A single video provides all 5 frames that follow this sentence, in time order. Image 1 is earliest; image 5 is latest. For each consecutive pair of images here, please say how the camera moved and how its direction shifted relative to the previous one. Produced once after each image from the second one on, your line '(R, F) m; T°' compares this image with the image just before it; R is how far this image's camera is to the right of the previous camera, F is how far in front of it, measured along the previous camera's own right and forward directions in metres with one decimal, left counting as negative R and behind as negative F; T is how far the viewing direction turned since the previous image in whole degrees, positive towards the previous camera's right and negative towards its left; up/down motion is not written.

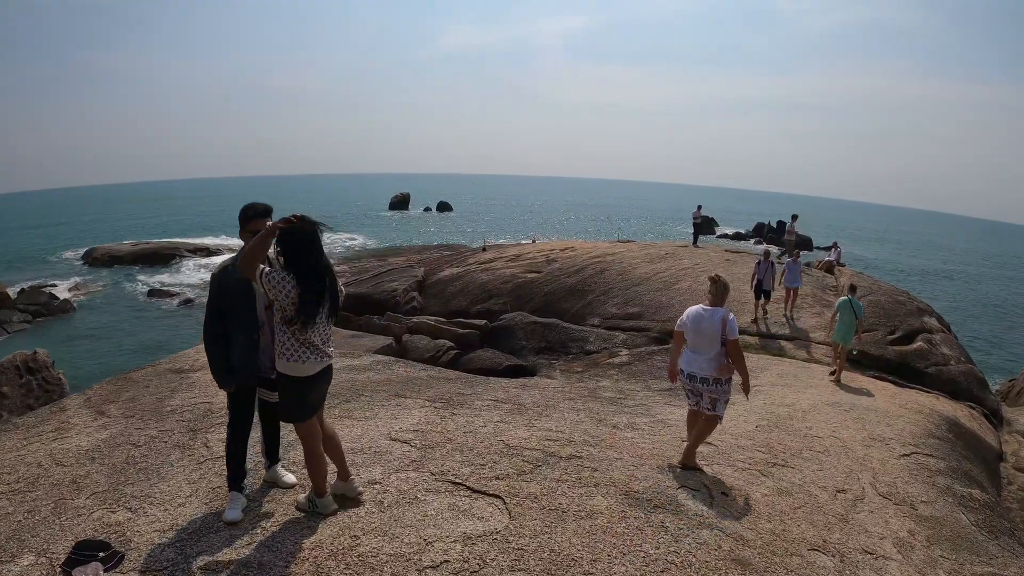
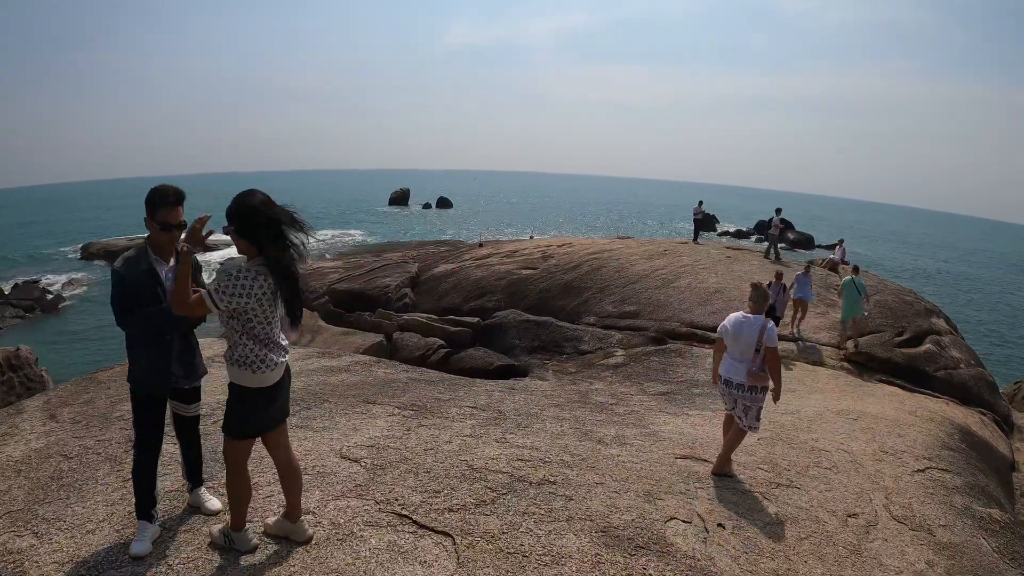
(+0.3, +0.6) m; 0°
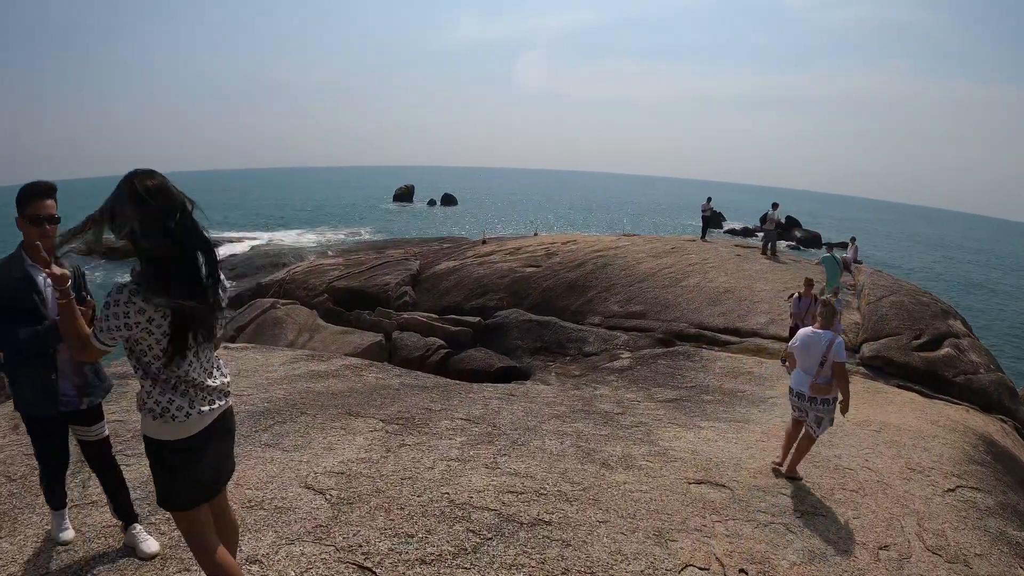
(+0.1, +0.6) m; -1°
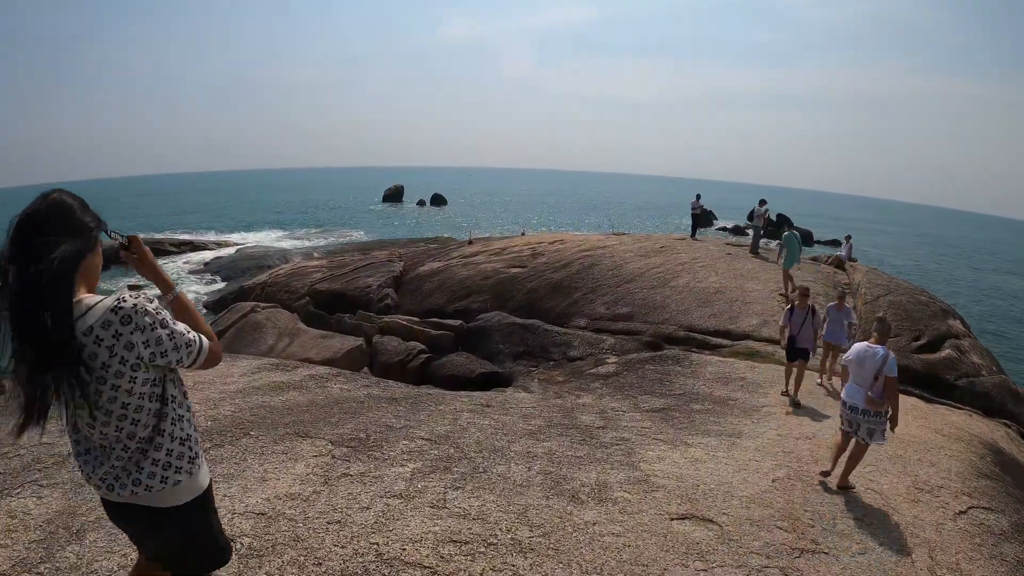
(+0.3, +0.7) m; +1°
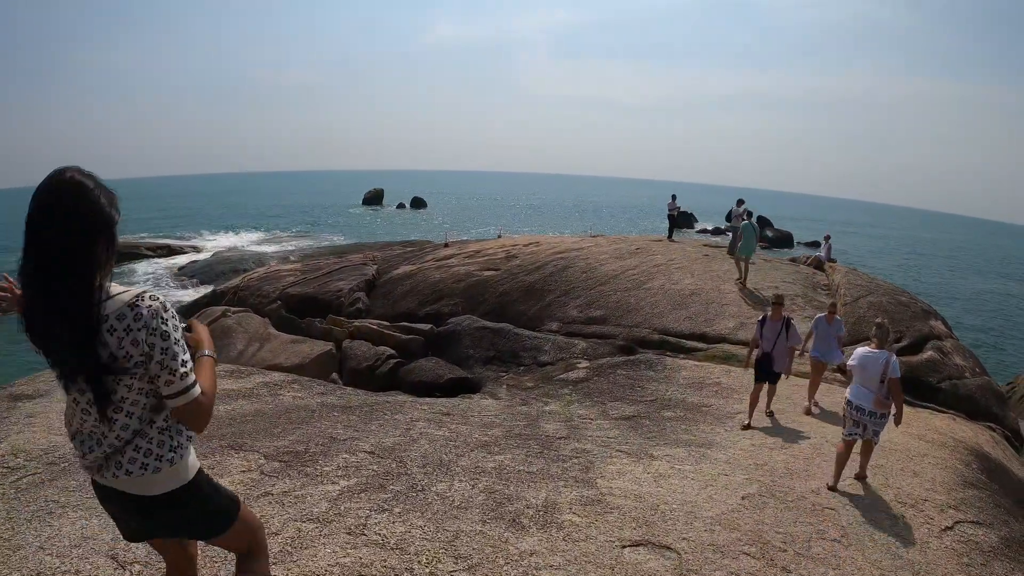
(+0.3, +0.5) m; +2°
